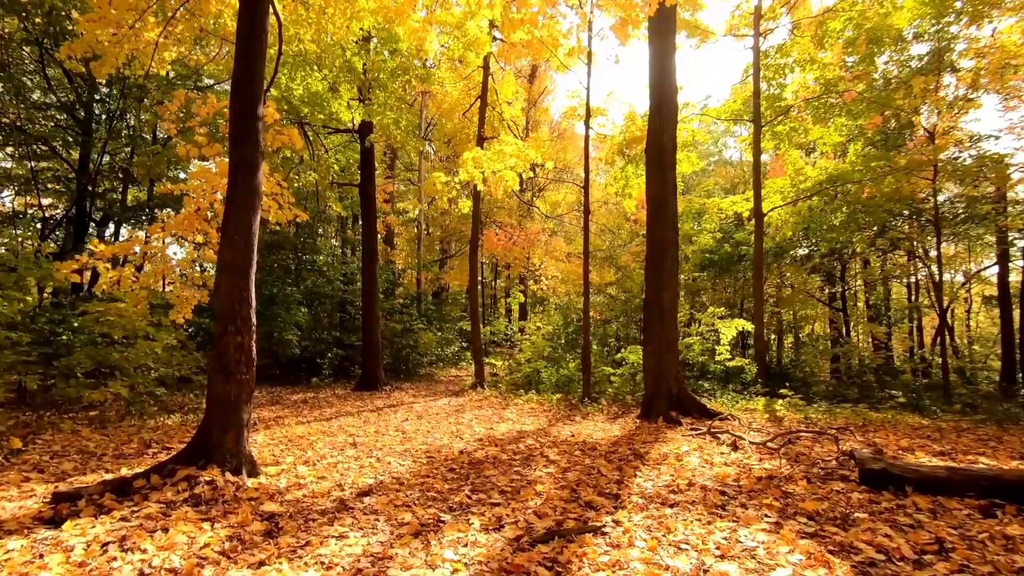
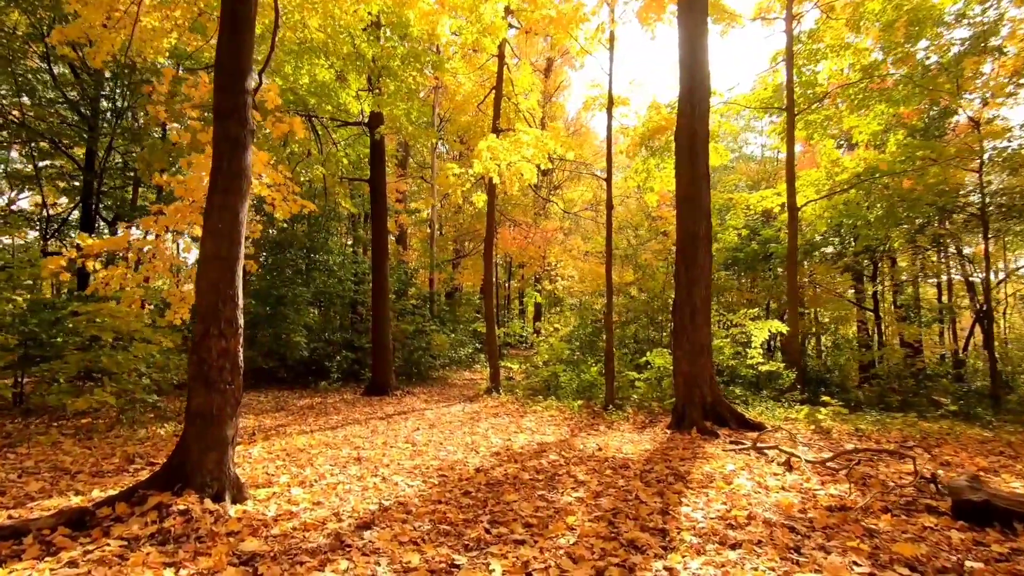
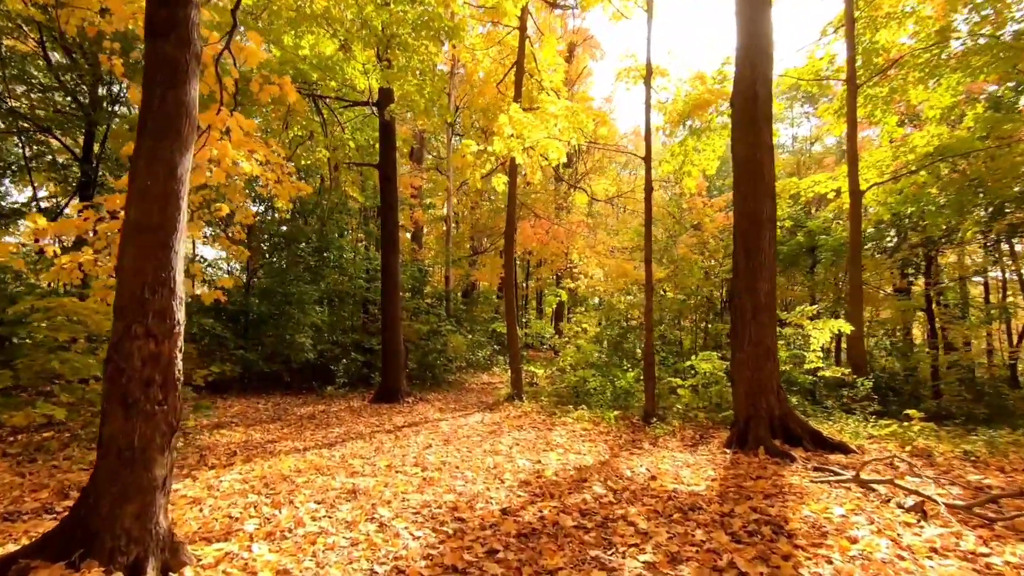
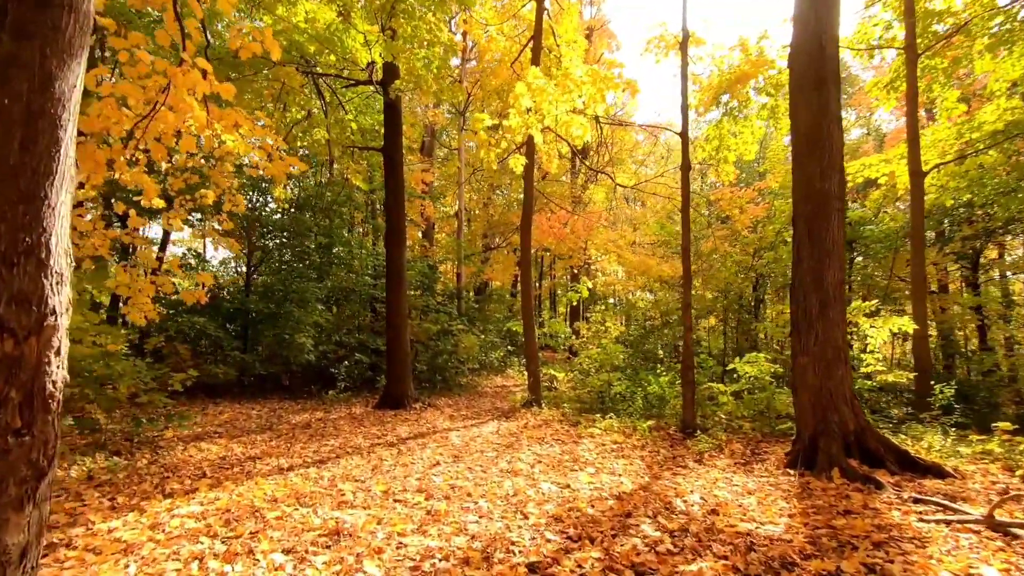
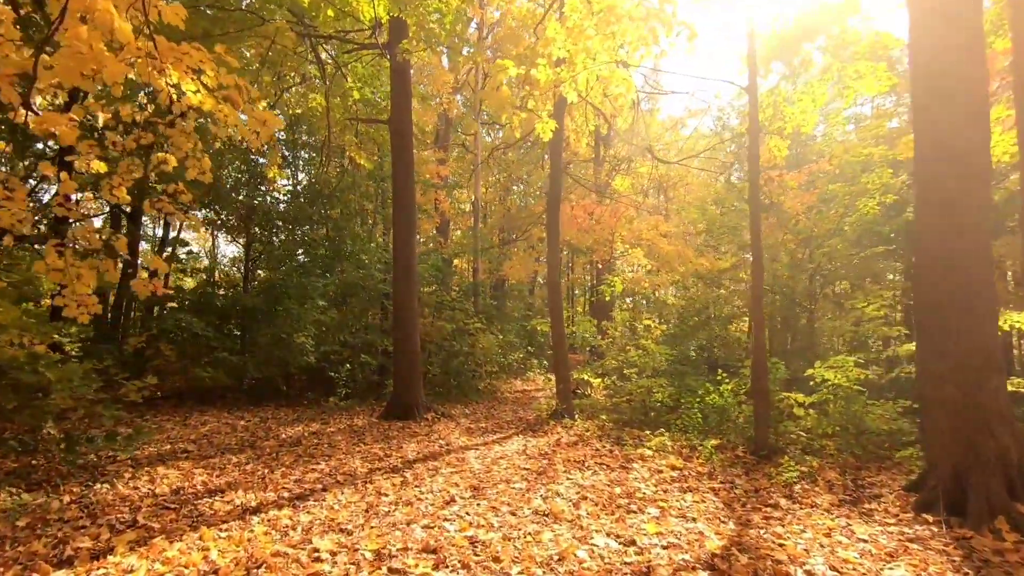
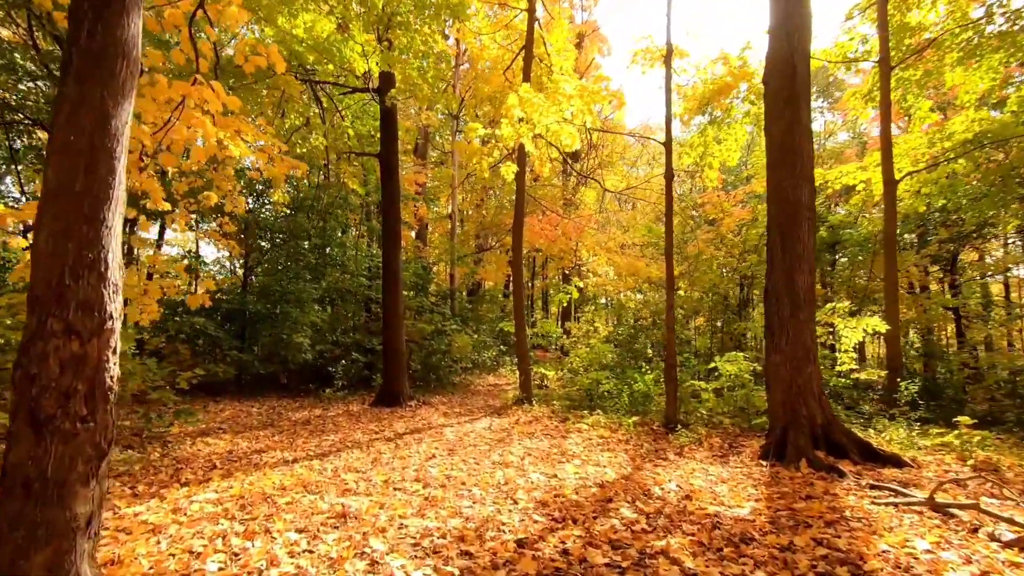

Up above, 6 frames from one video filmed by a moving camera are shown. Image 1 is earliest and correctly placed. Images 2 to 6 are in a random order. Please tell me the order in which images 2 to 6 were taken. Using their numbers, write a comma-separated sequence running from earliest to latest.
2, 3, 6, 4, 5
